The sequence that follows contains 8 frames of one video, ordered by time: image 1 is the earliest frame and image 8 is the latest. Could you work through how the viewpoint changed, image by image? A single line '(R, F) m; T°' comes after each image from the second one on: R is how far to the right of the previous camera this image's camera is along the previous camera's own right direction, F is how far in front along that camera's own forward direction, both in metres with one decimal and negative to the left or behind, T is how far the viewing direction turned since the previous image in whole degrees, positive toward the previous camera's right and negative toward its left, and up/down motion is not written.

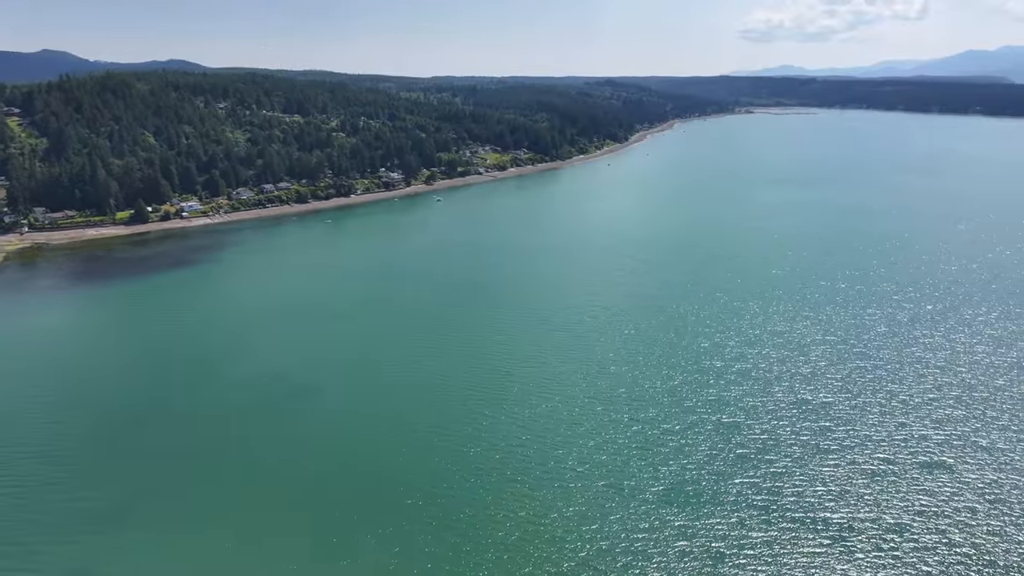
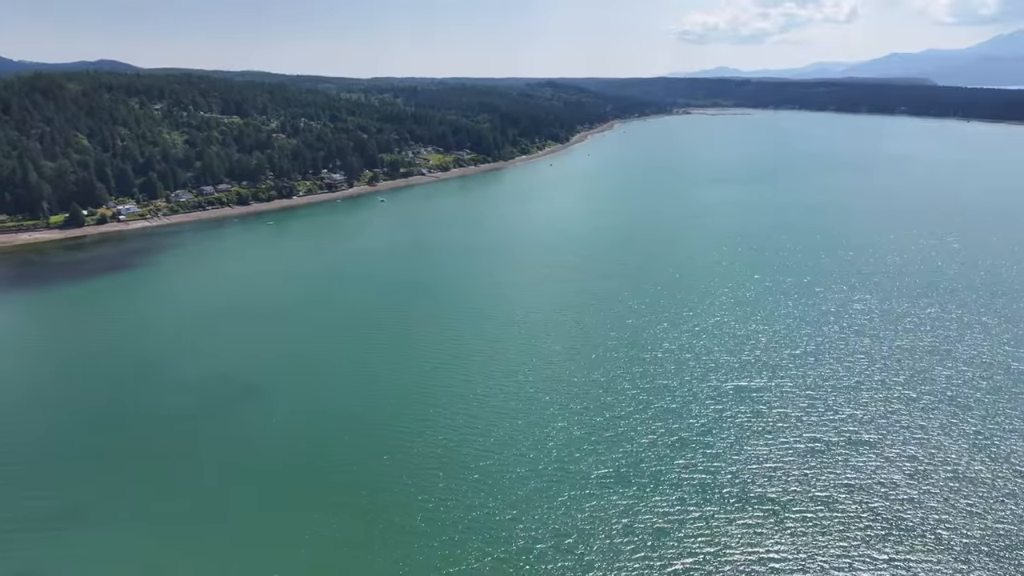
(0.0, -0.3) m; +4°
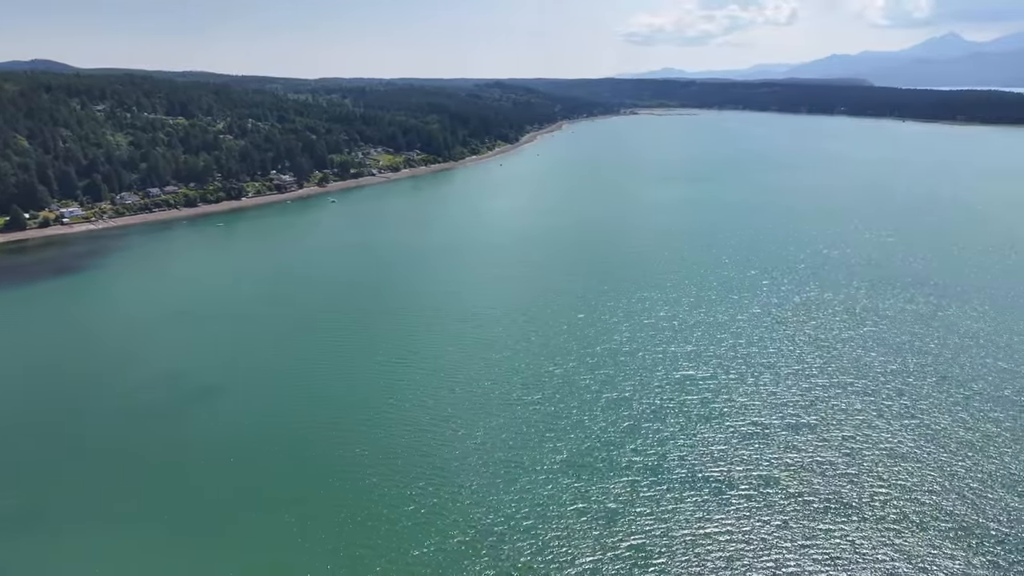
(-0.1, -0.3) m; +3°
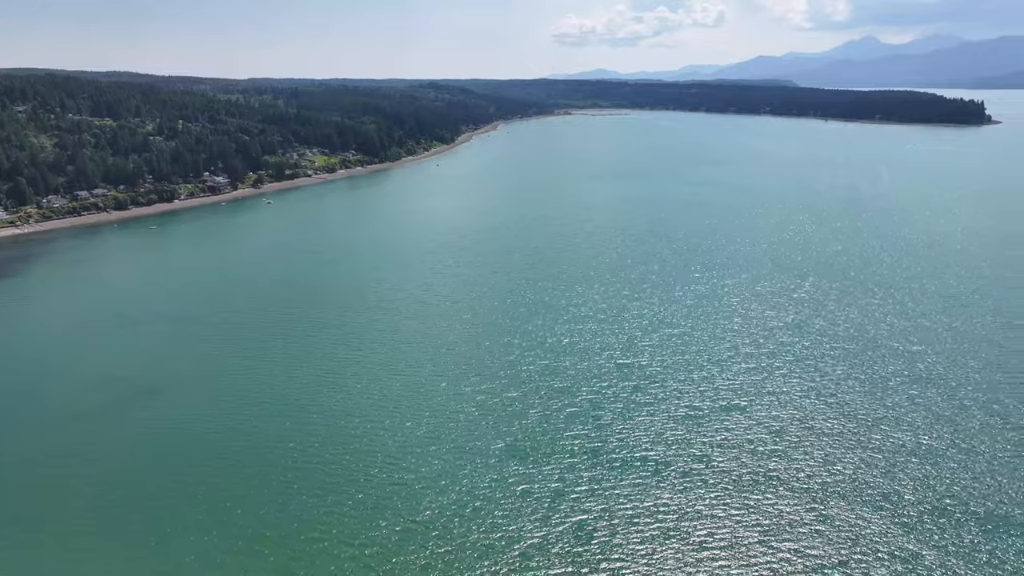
(-0.1, -0.4) m; +4°
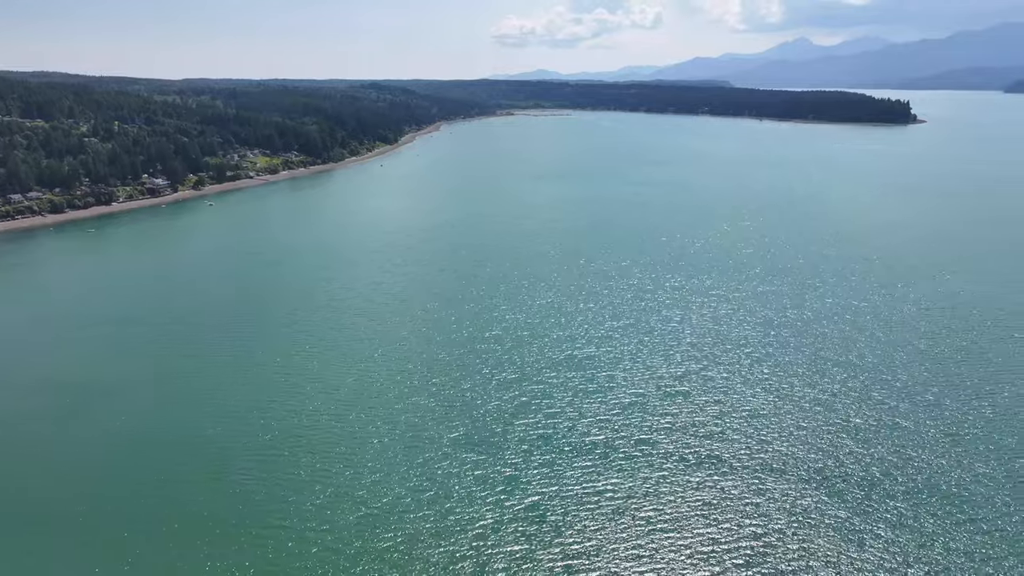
(-0.1, -0.4) m; +4°
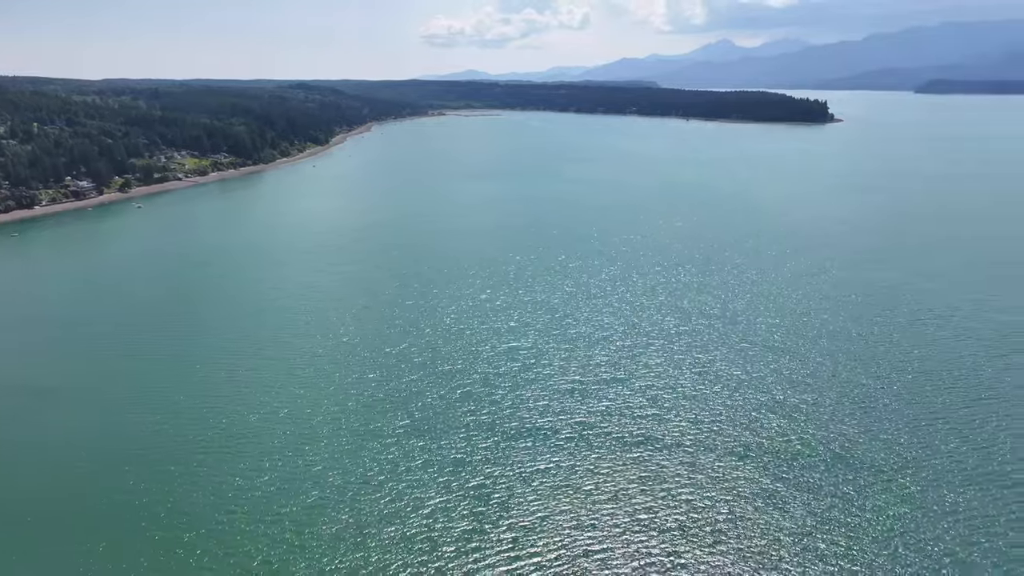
(-0.1, -0.5) m; +5°
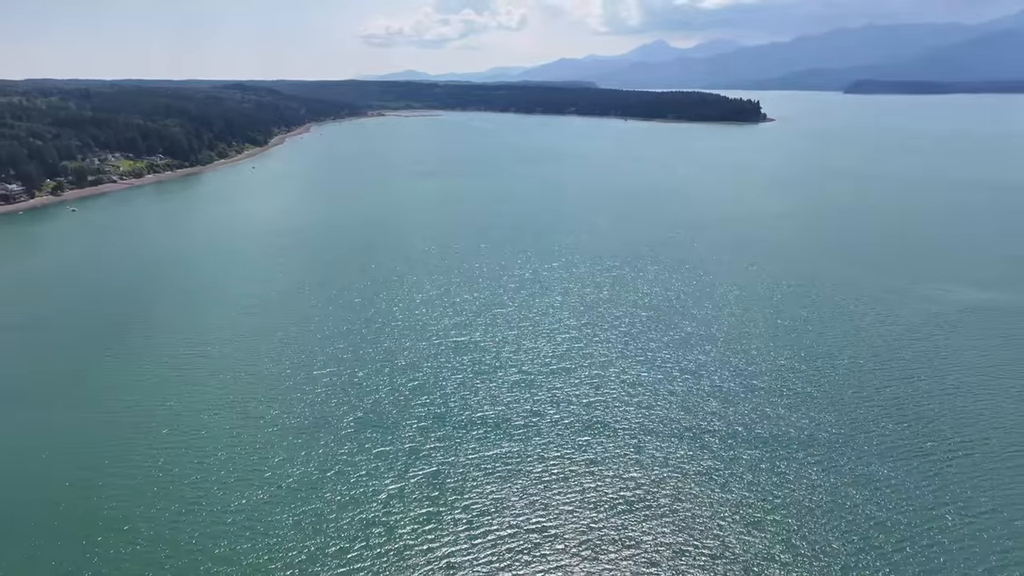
(-0.1, -0.4) m; +4°
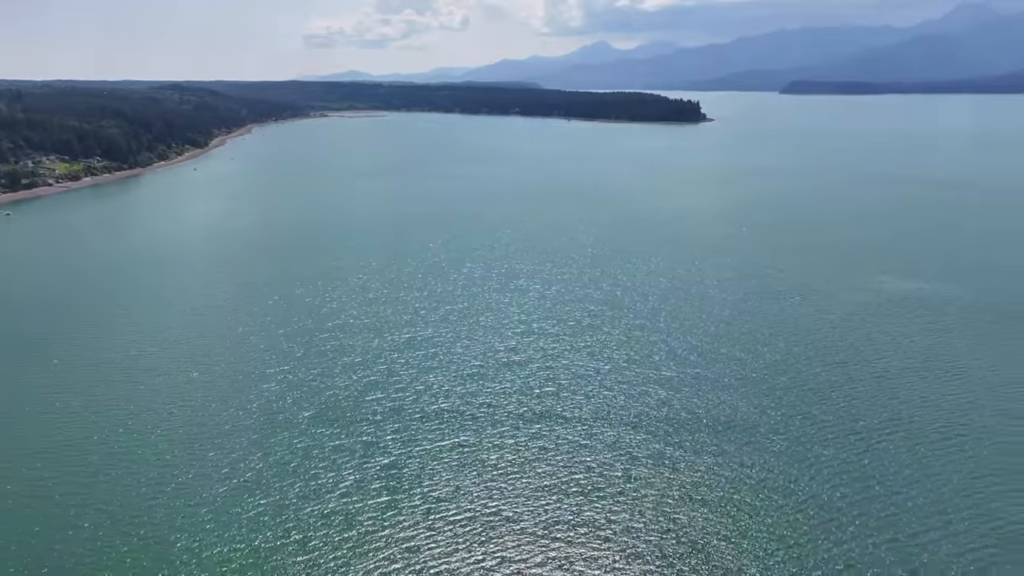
(-0.1, -0.3) m; +4°
